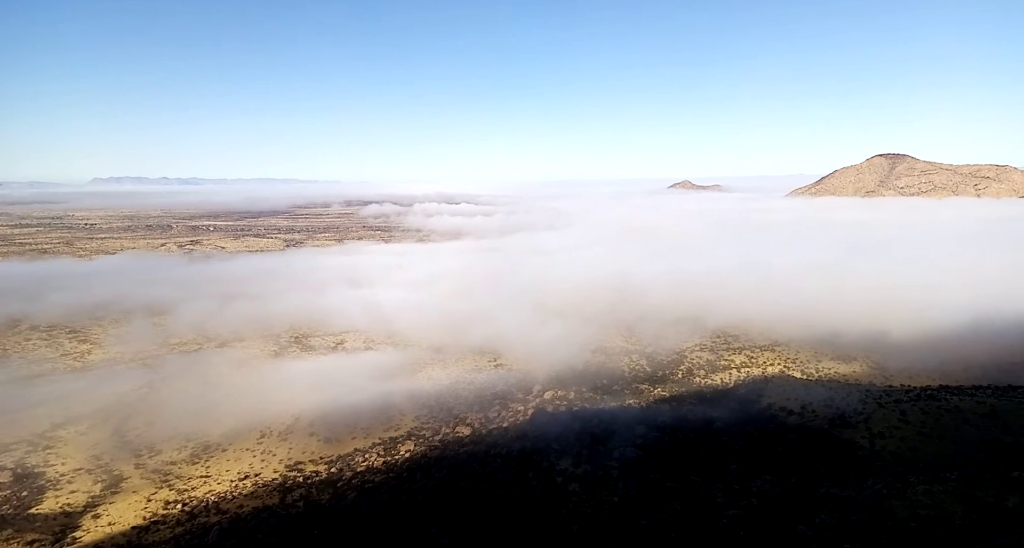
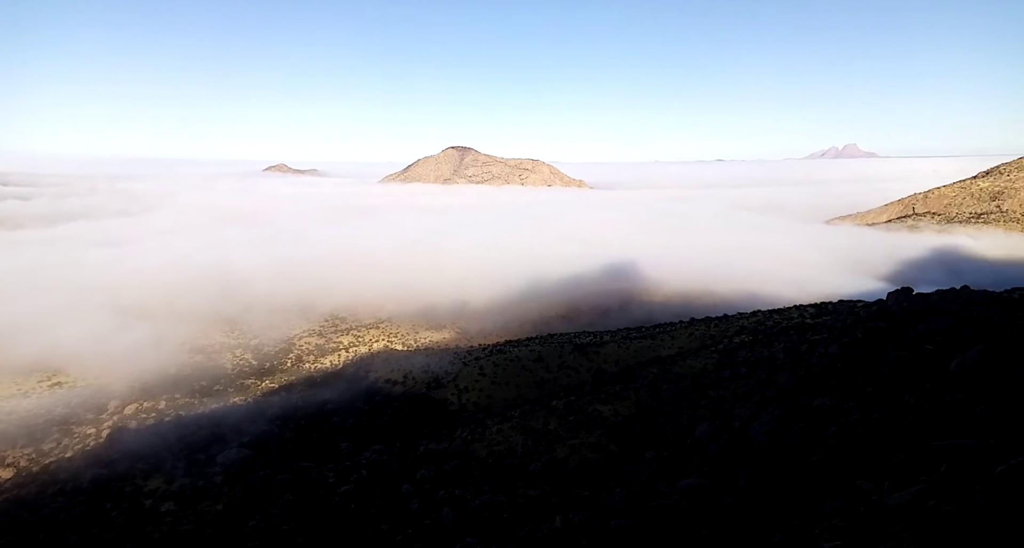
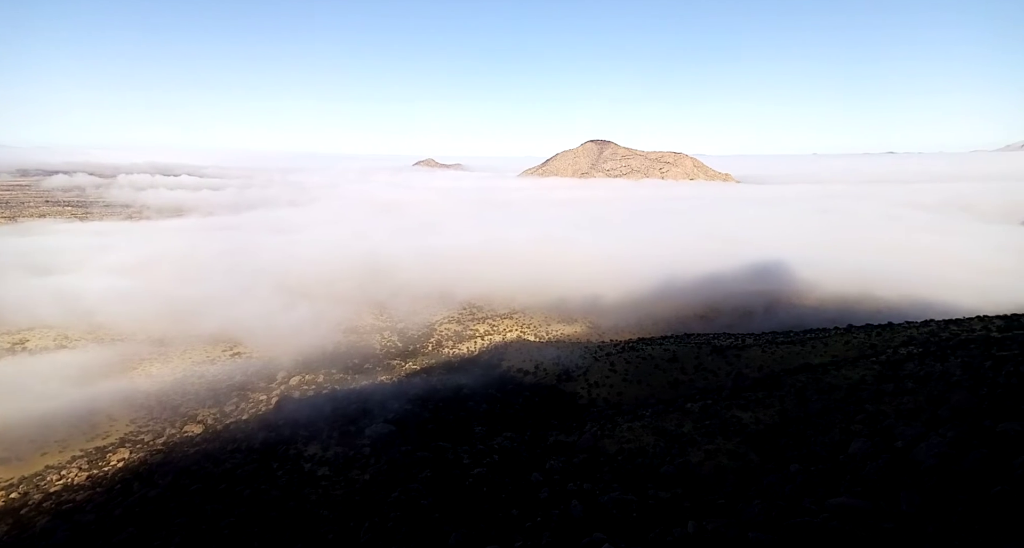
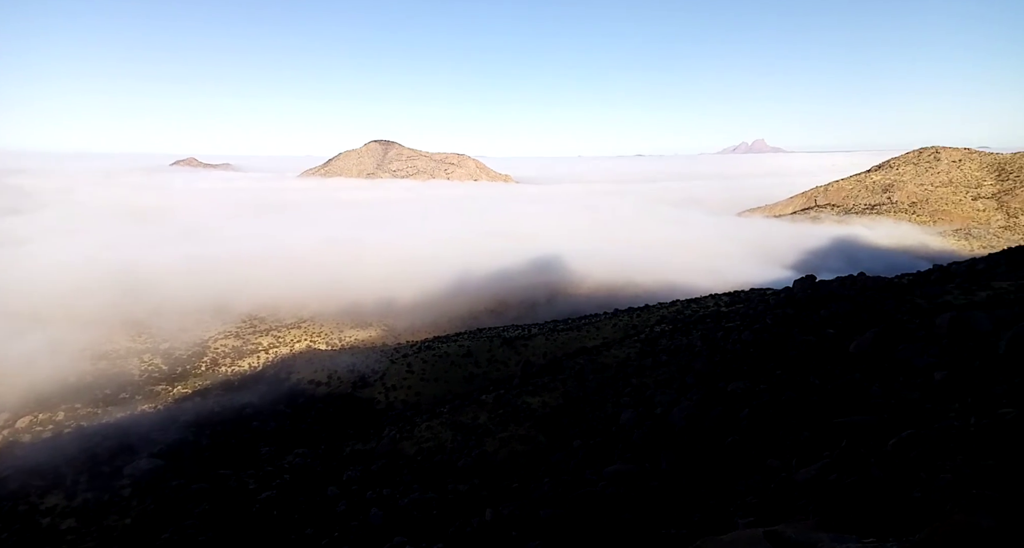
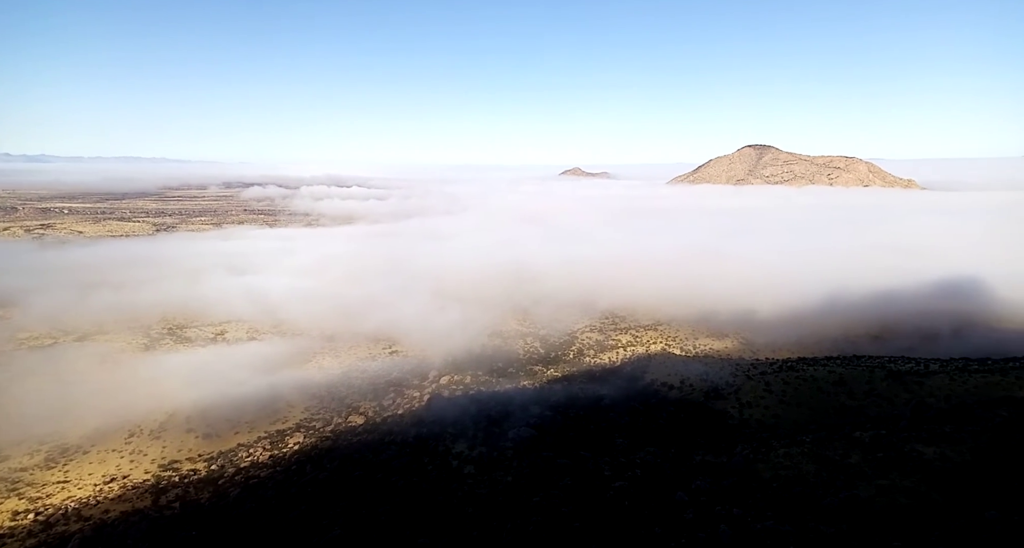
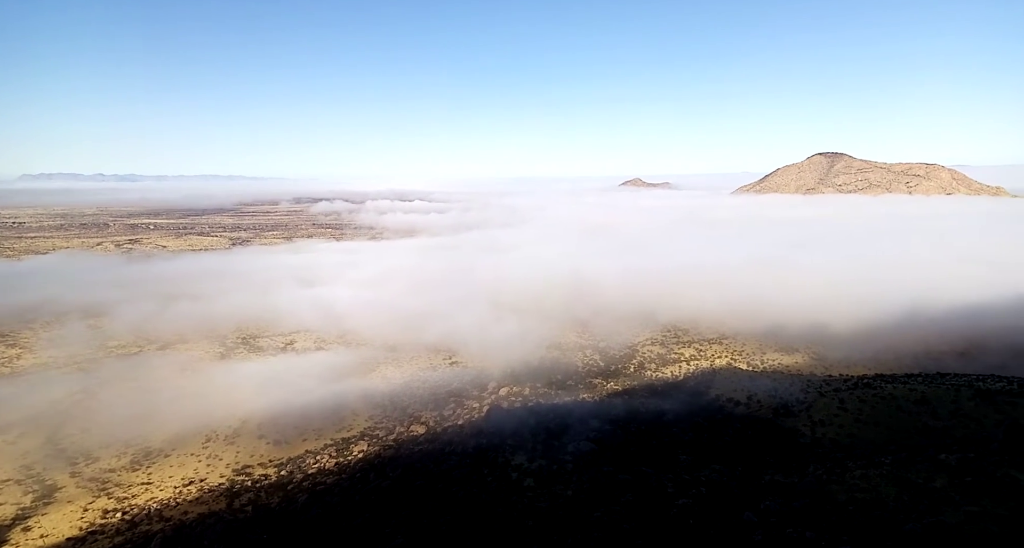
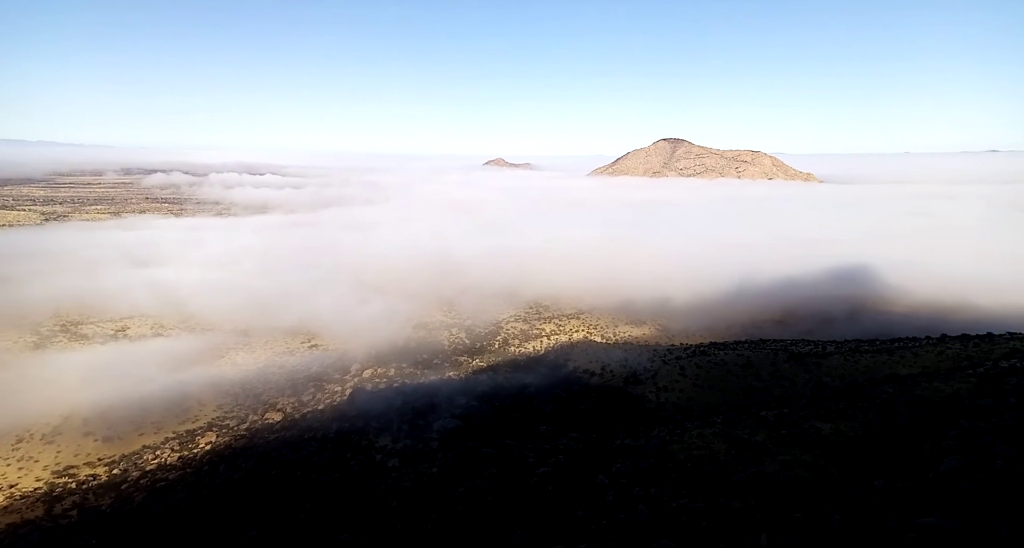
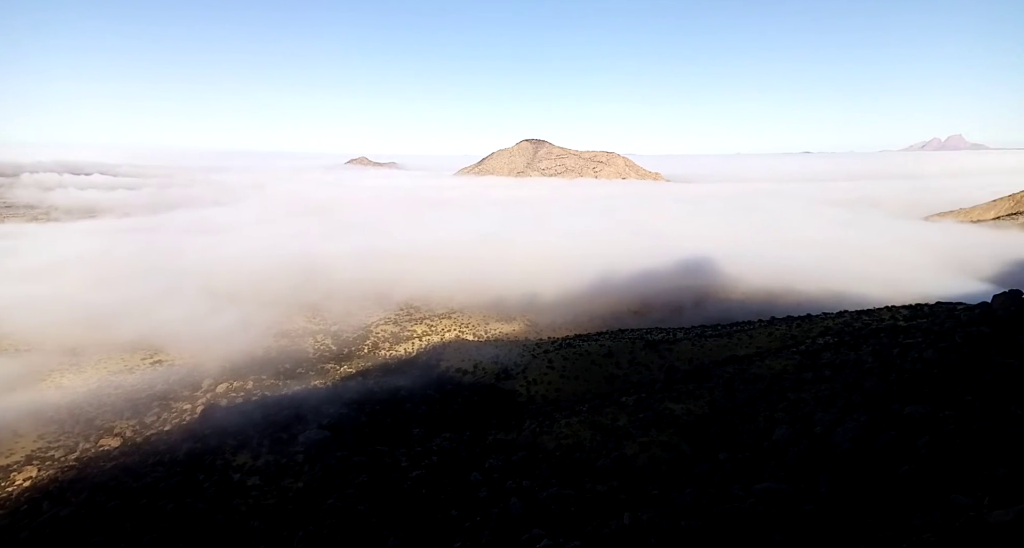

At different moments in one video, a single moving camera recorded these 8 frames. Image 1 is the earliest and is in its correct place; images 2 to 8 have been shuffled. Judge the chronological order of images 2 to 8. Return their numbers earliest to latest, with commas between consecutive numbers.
6, 5, 7, 3, 8, 2, 4
